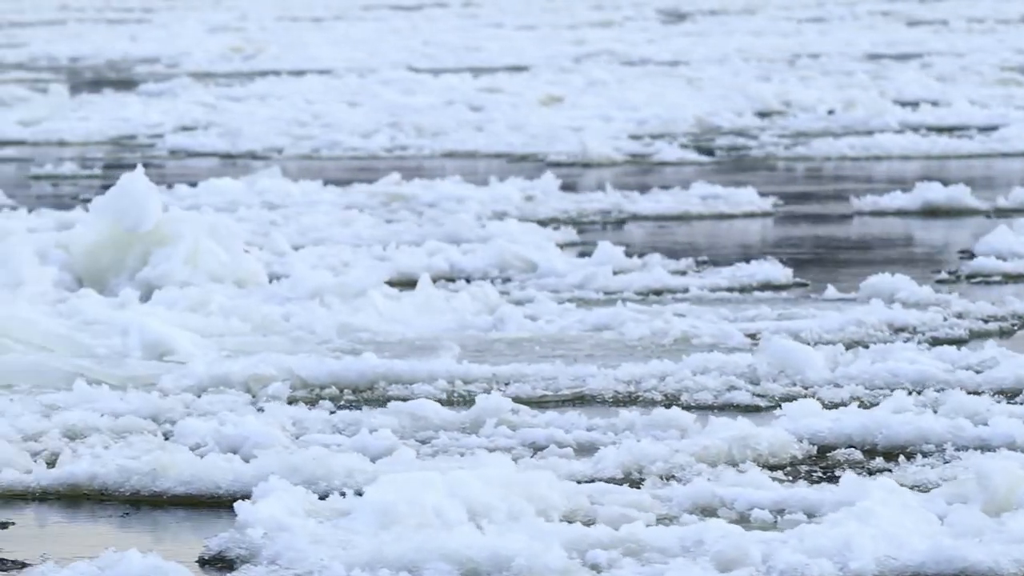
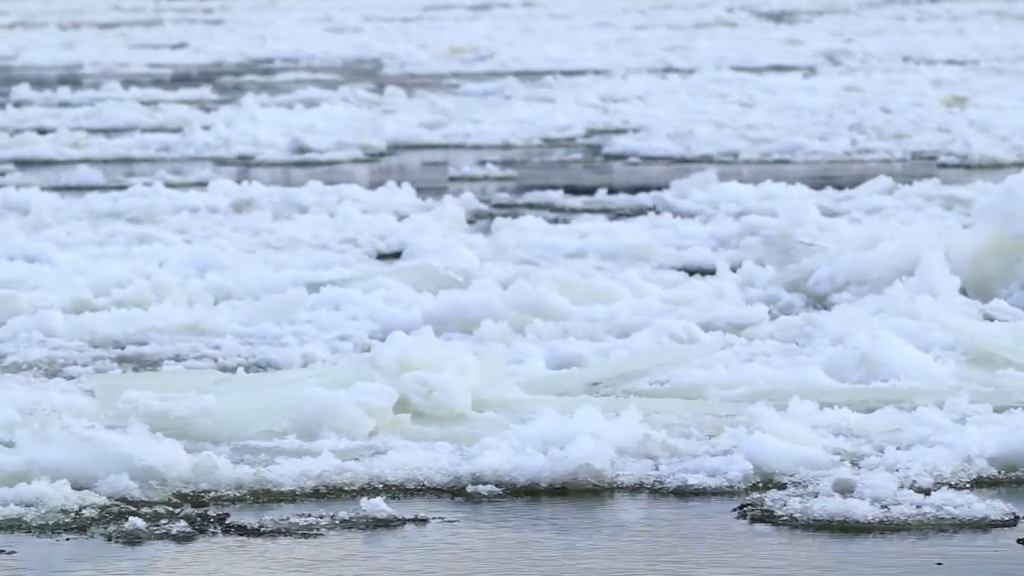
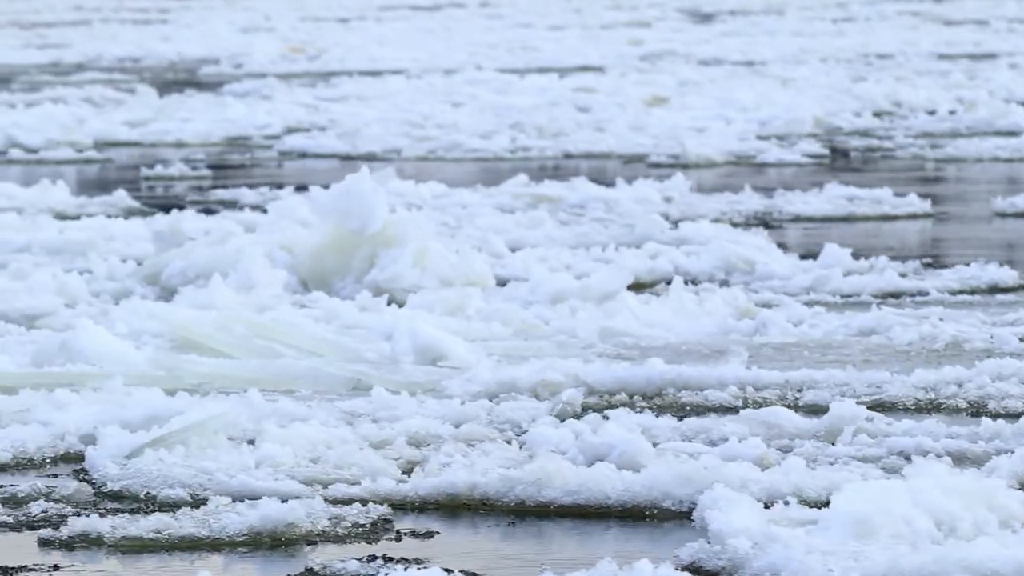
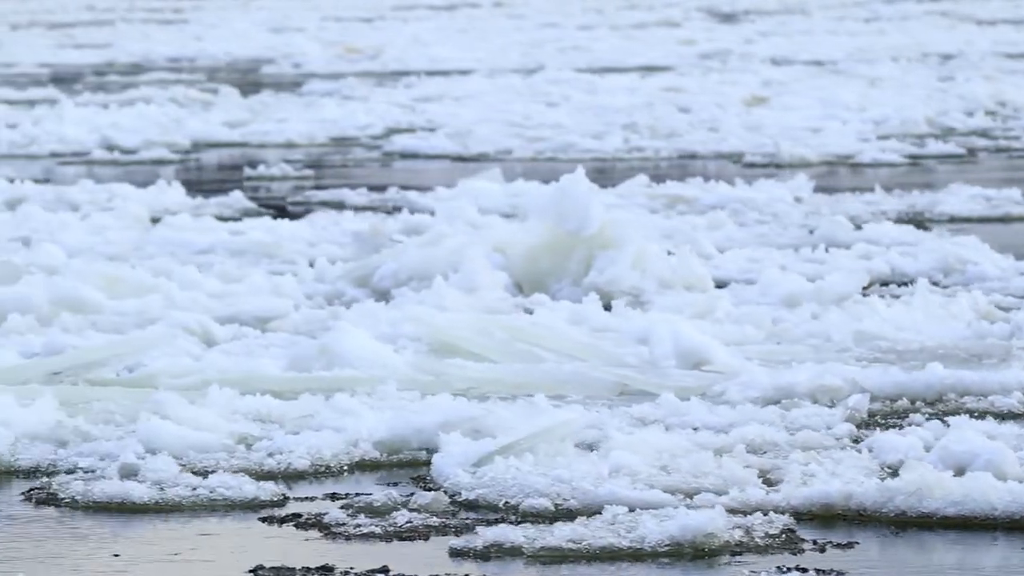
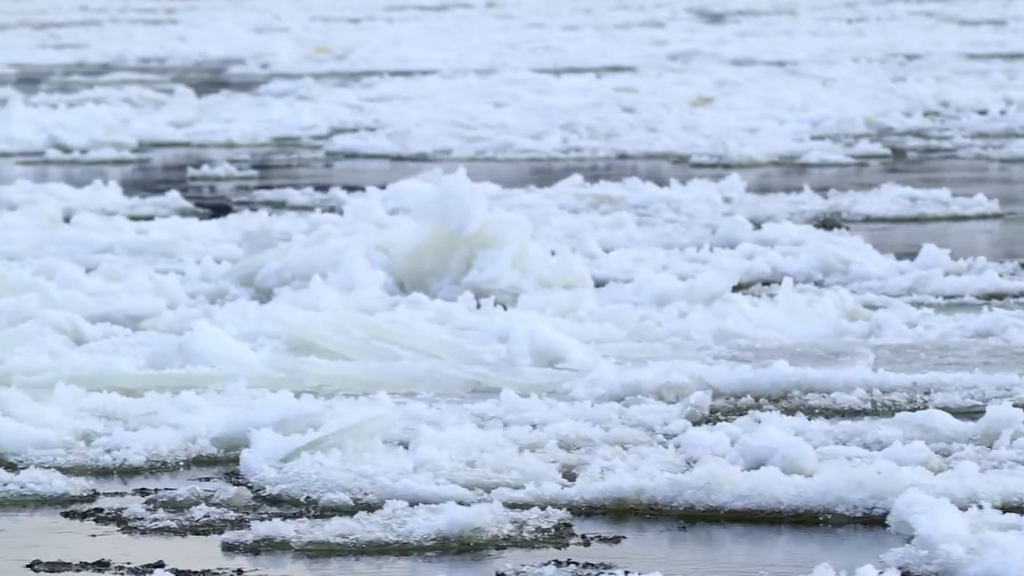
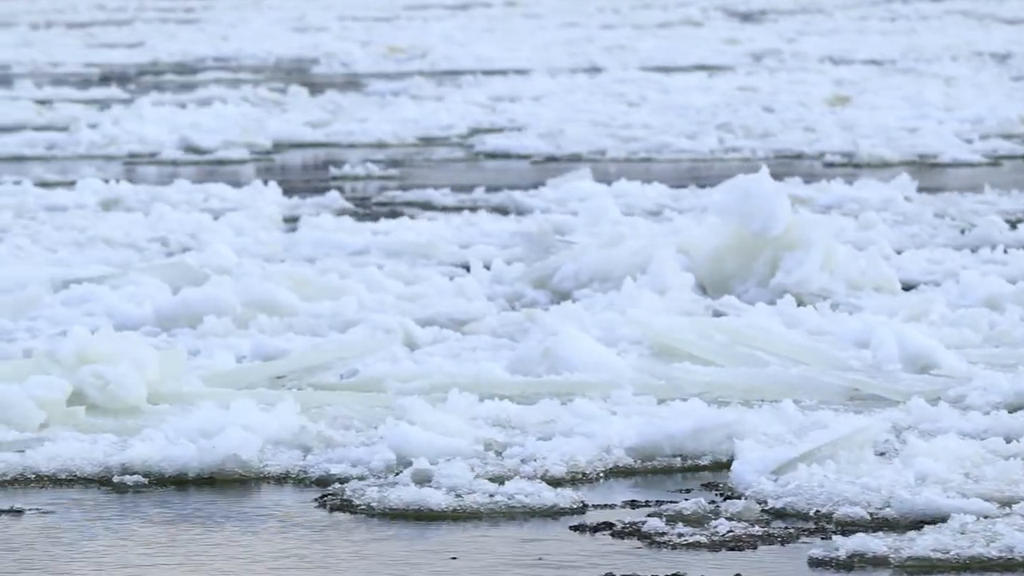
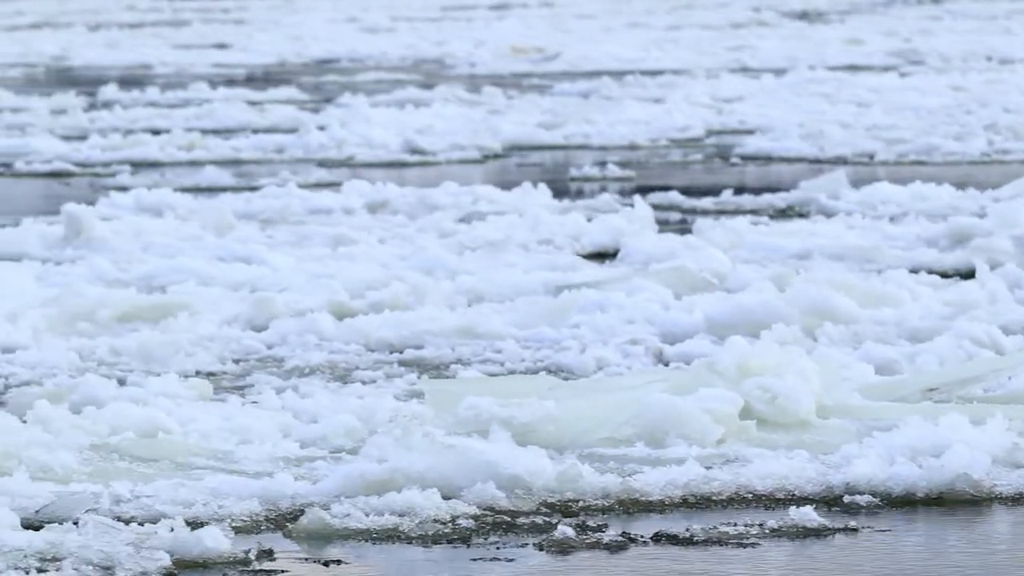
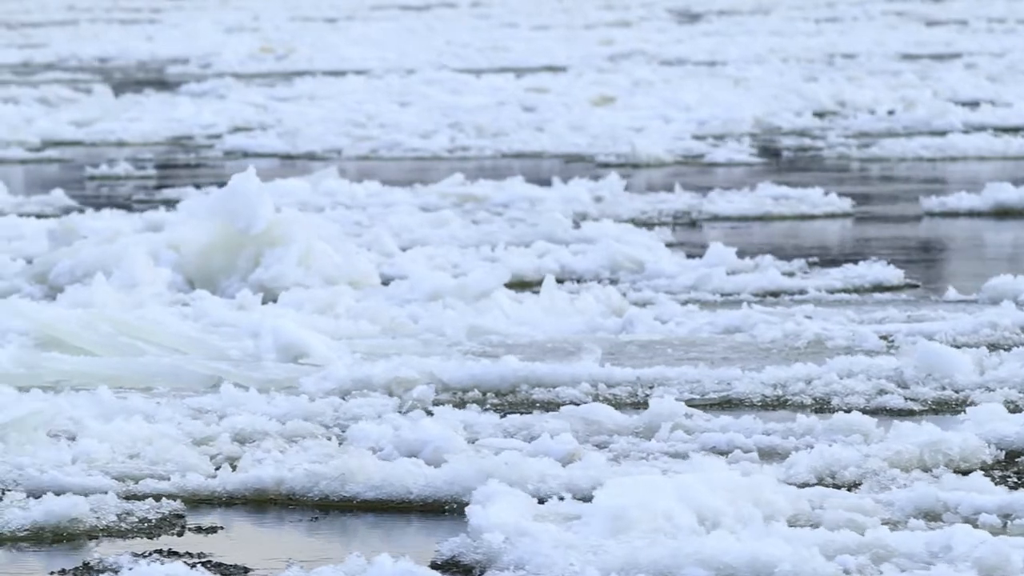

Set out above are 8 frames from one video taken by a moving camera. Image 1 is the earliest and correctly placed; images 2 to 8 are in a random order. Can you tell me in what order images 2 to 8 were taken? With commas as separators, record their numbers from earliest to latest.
8, 3, 5, 4, 6, 2, 7
